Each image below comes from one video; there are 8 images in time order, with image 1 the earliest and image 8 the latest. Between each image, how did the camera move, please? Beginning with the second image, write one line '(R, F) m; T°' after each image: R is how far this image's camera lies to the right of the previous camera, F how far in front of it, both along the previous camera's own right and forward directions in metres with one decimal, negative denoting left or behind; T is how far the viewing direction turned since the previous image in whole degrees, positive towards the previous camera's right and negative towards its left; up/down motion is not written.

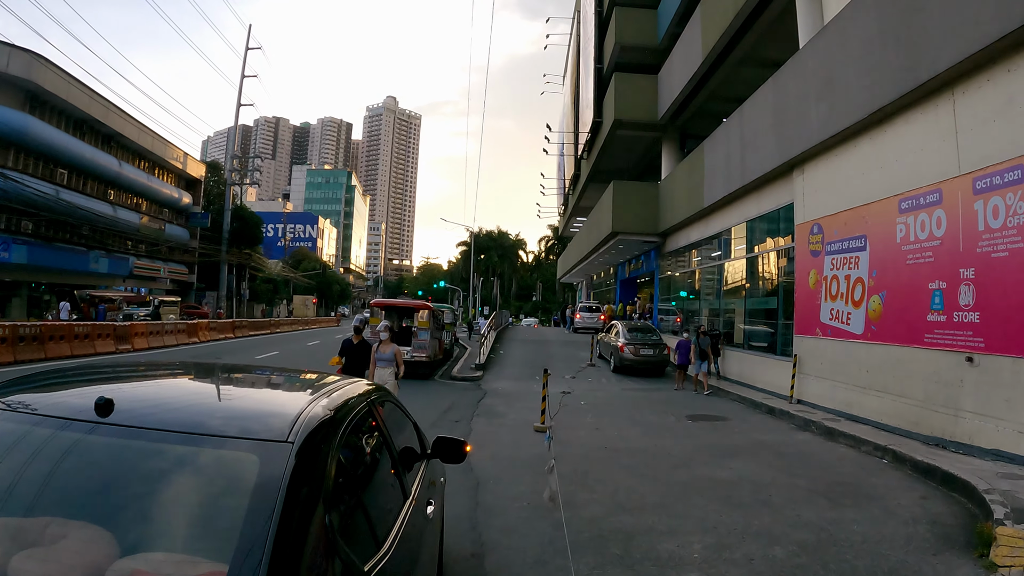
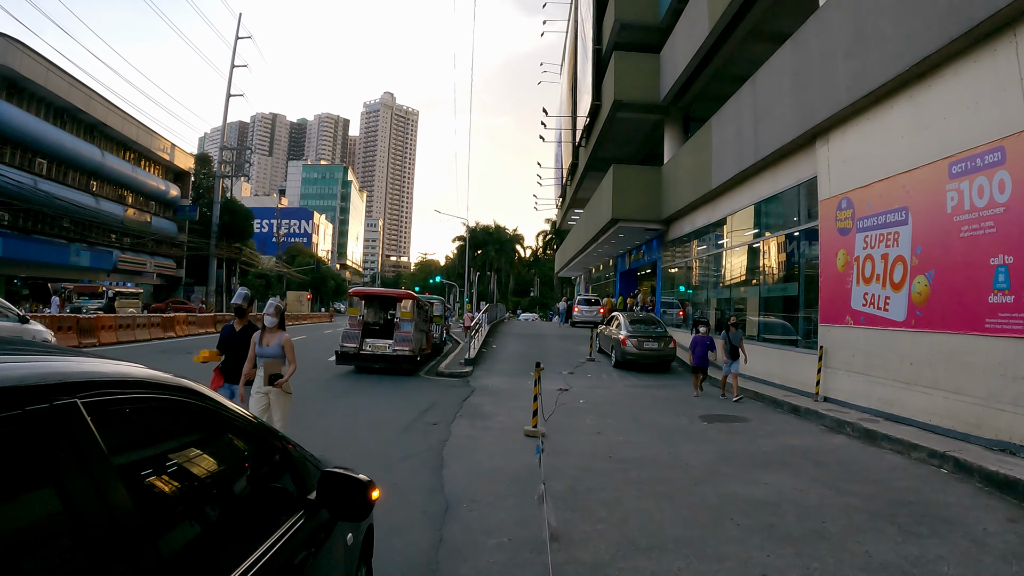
(+0.2, +1.4) m; 0°
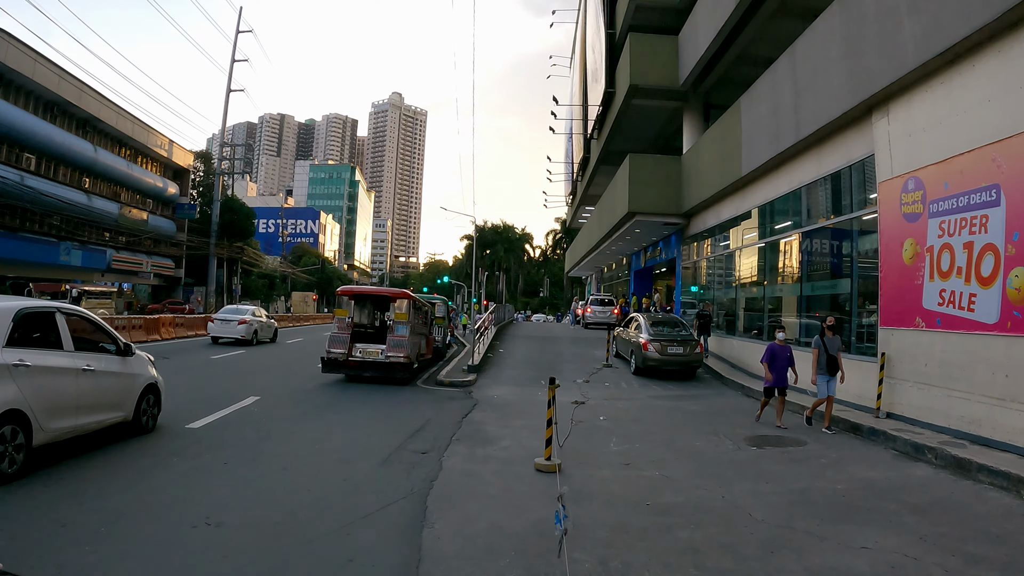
(0.0, +1.6) m; -1°
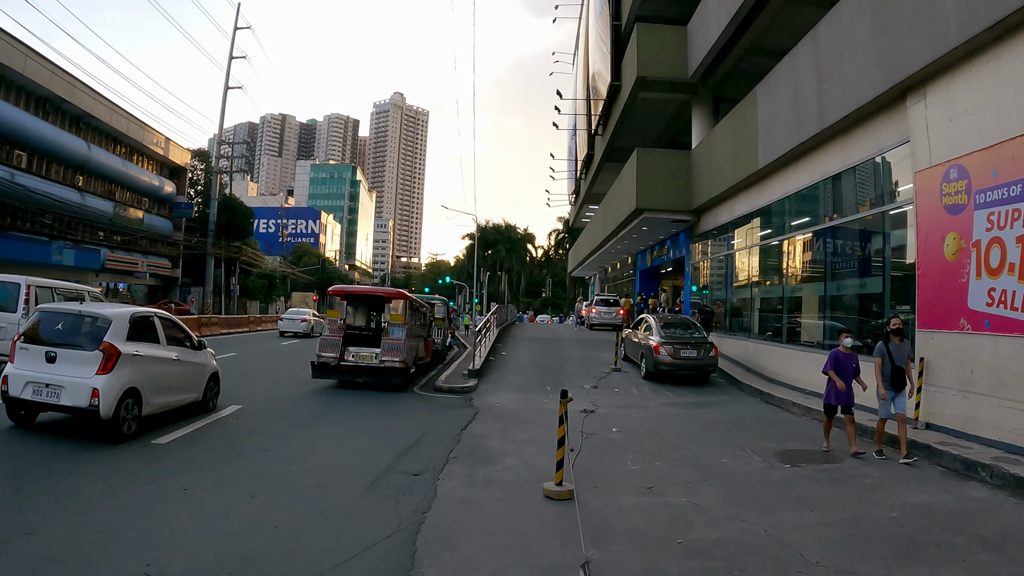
(0.0, +0.8) m; 0°
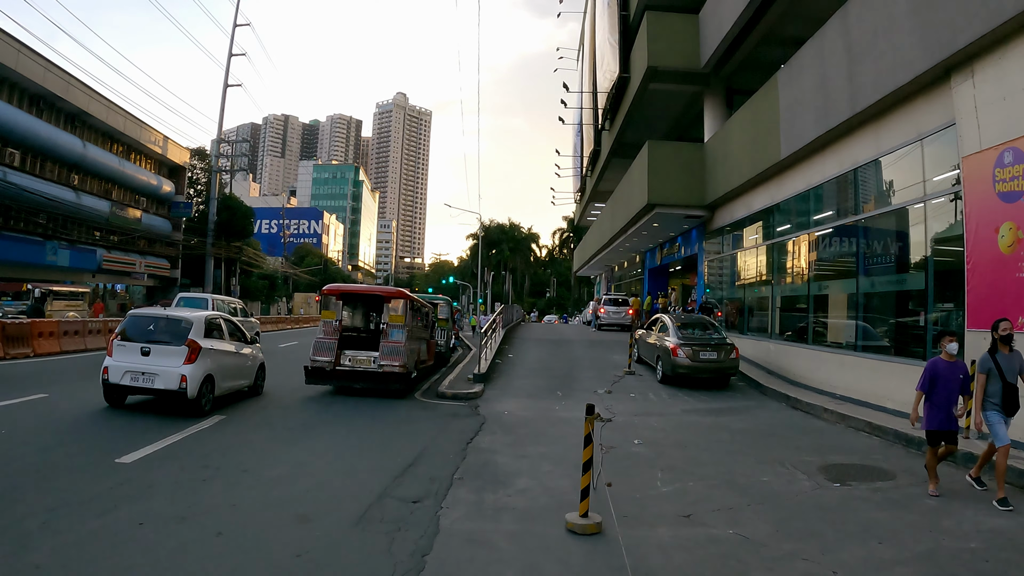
(-0.1, +0.8) m; 0°
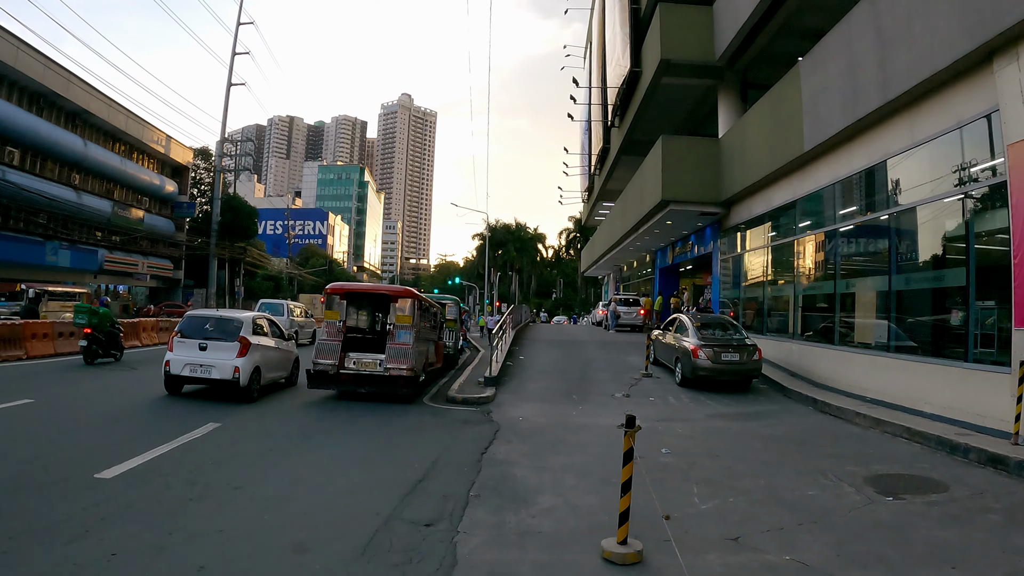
(-0.1, +0.6) m; 0°
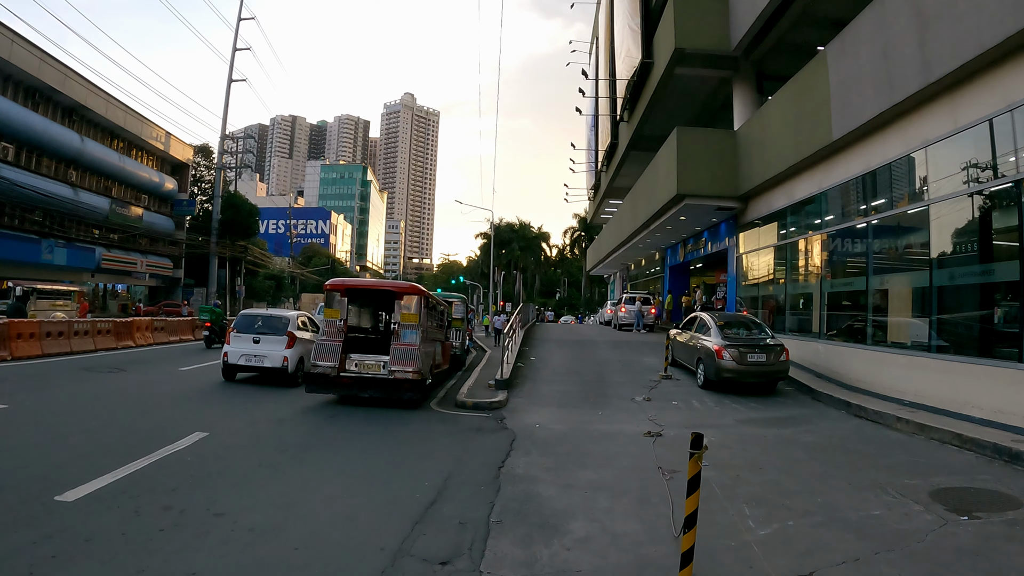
(-0.2, +0.7) m; 0°
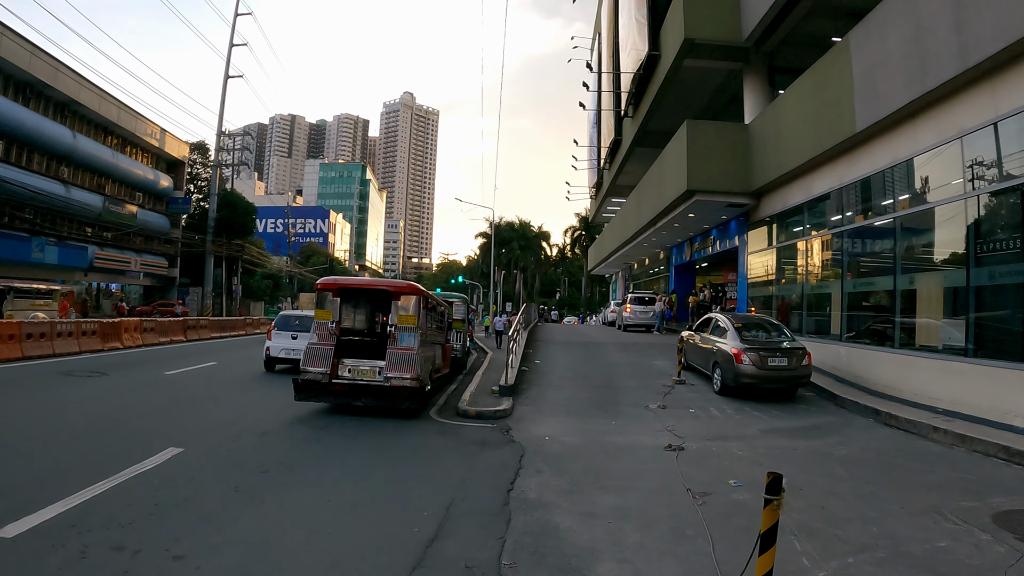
(-0.1, +0.7) m; 0°
